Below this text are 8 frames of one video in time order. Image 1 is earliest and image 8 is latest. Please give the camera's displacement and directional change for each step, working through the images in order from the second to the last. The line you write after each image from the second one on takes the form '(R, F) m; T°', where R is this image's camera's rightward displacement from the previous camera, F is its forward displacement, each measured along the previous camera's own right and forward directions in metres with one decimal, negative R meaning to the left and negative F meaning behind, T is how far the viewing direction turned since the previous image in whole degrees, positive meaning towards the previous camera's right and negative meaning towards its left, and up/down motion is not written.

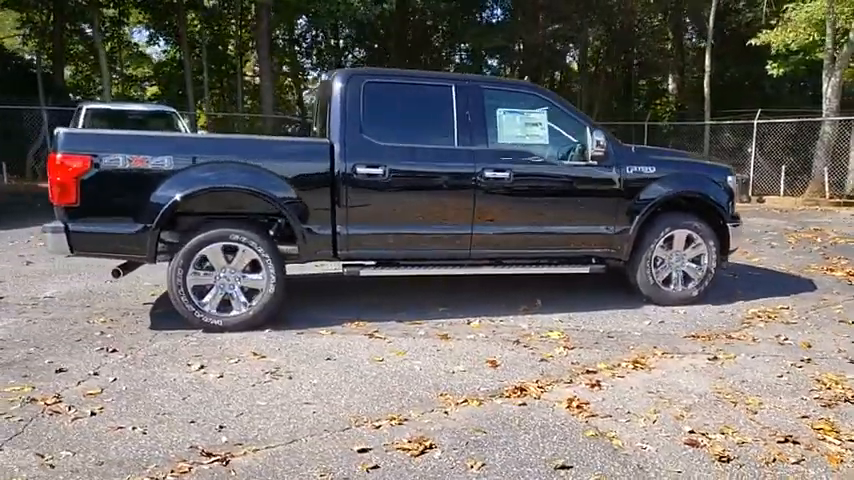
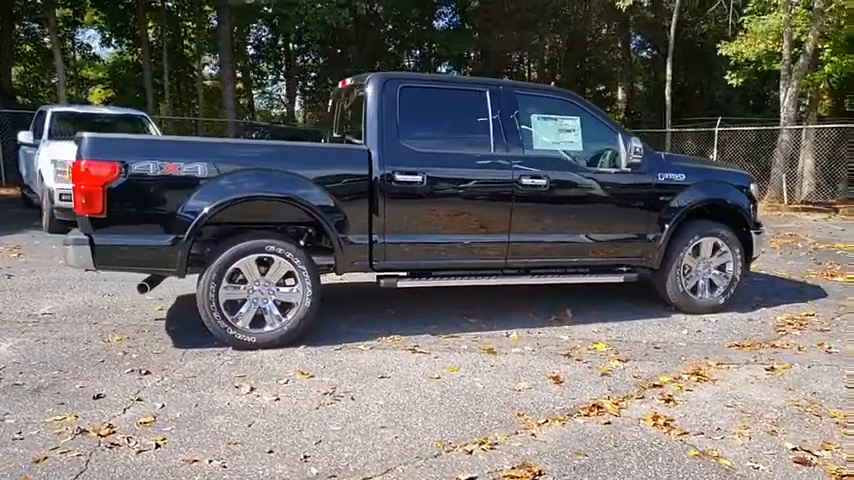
(-0.7, +0.2) m; +4°
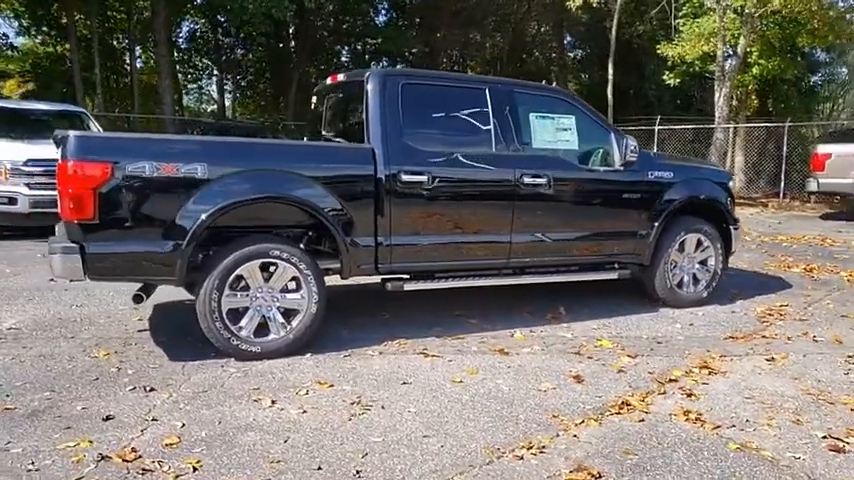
(-0.5, +0.1) m; +6°
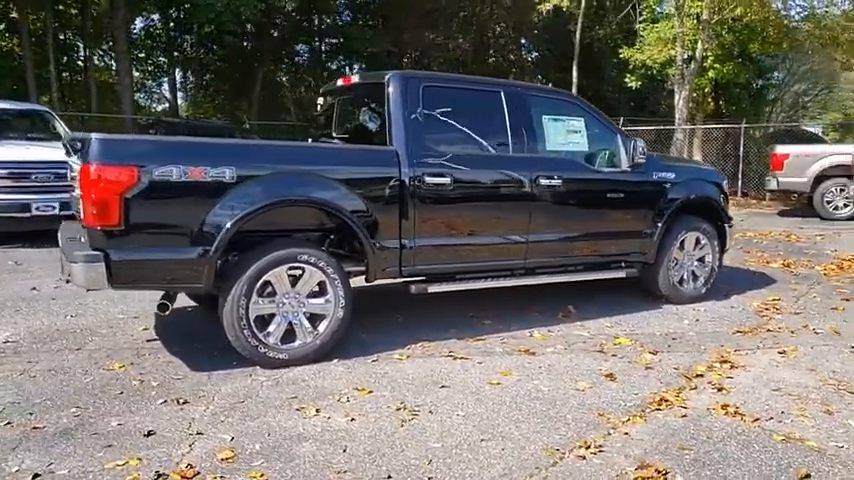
(-0.5, 0.0) m; +4°
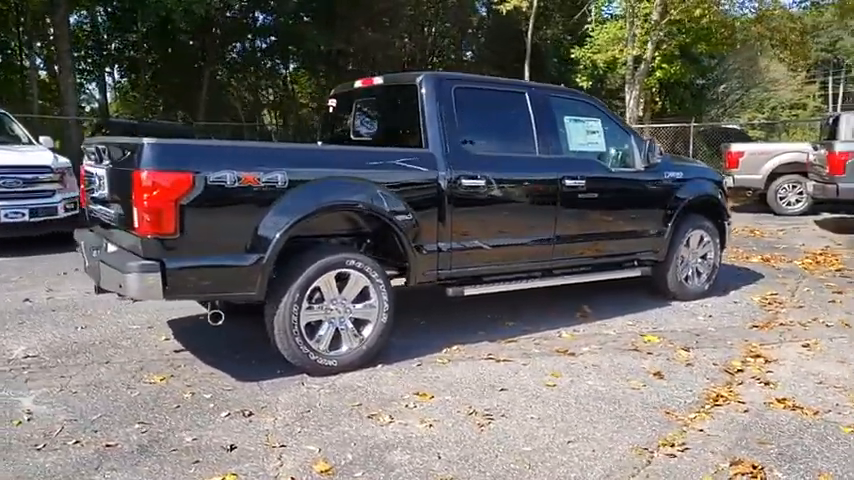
(-0.7, 0.0) m; +5°
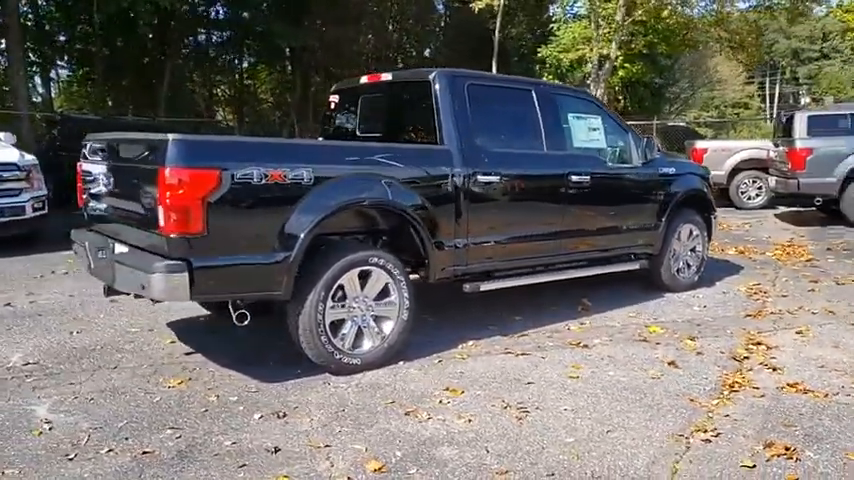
(-0.4, 0.0) m; +4°
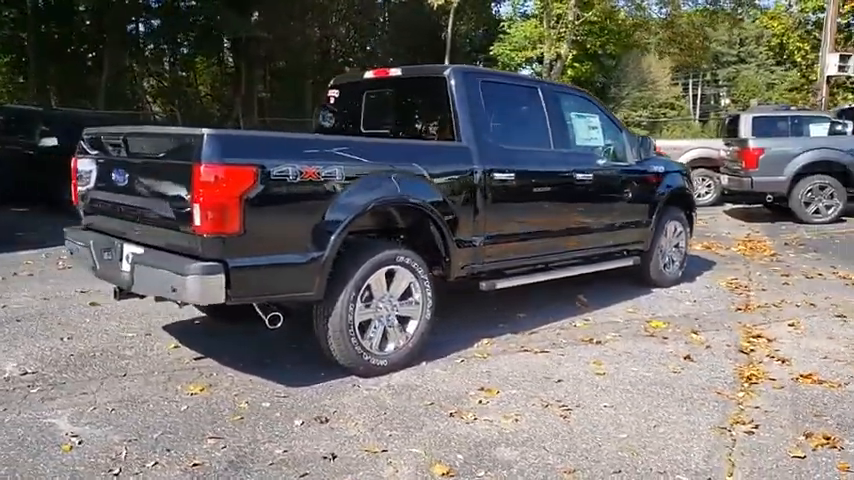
(-0.6, +0.1) m; +5°
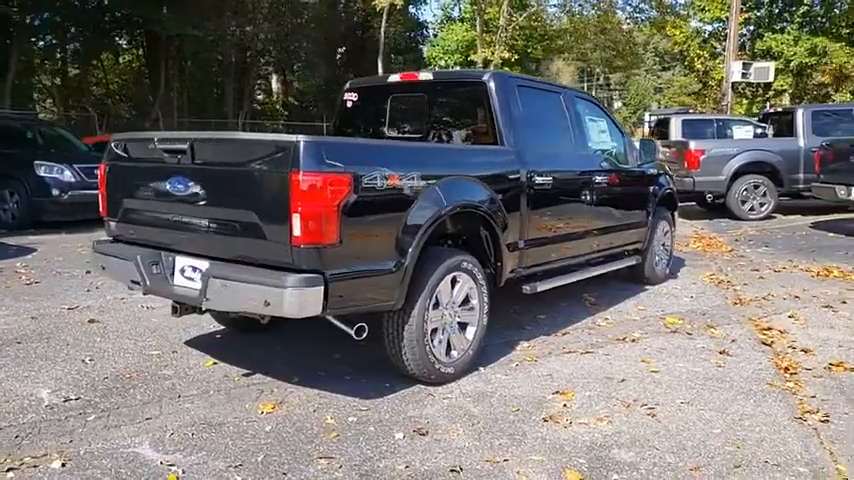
(-1.0, +0.1) m; +7°
